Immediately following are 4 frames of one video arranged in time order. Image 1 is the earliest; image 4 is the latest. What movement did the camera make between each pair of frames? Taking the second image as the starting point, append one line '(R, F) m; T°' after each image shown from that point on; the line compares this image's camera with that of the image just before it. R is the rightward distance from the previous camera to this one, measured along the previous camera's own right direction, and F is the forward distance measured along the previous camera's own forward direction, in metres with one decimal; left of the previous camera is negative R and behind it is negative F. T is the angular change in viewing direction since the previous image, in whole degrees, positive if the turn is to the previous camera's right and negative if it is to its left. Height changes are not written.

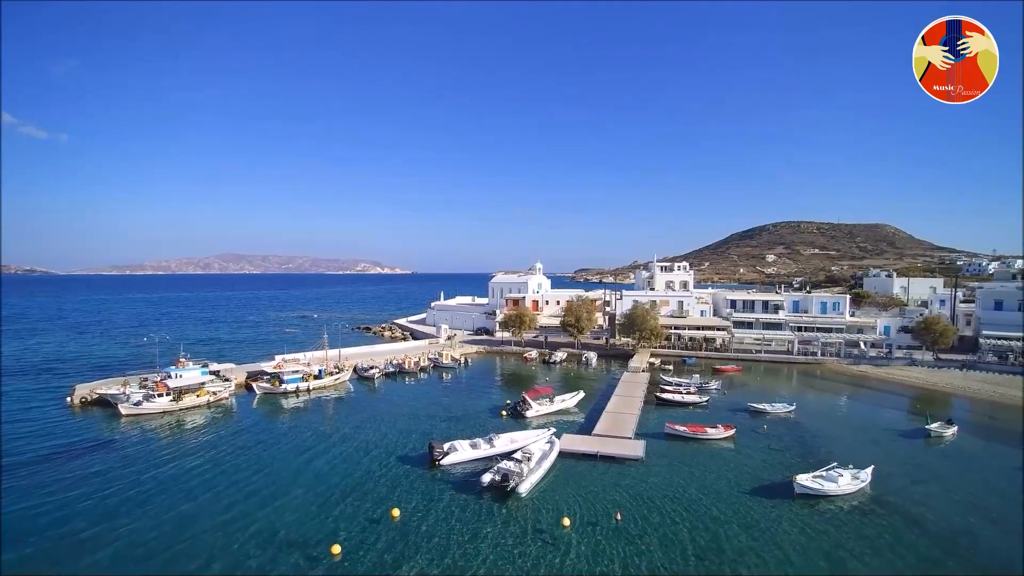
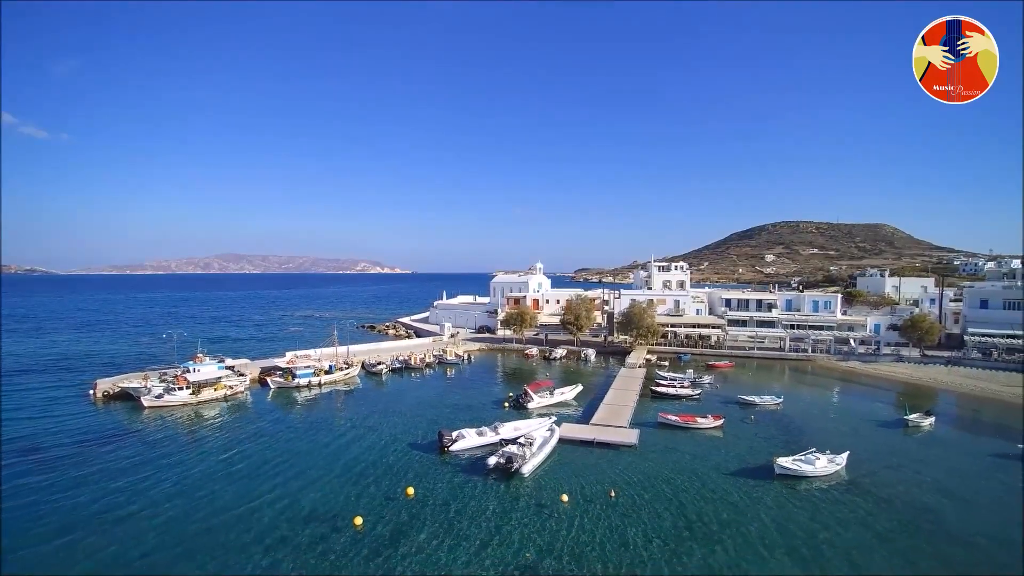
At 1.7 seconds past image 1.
(-0.2, -2.5) m; 0°
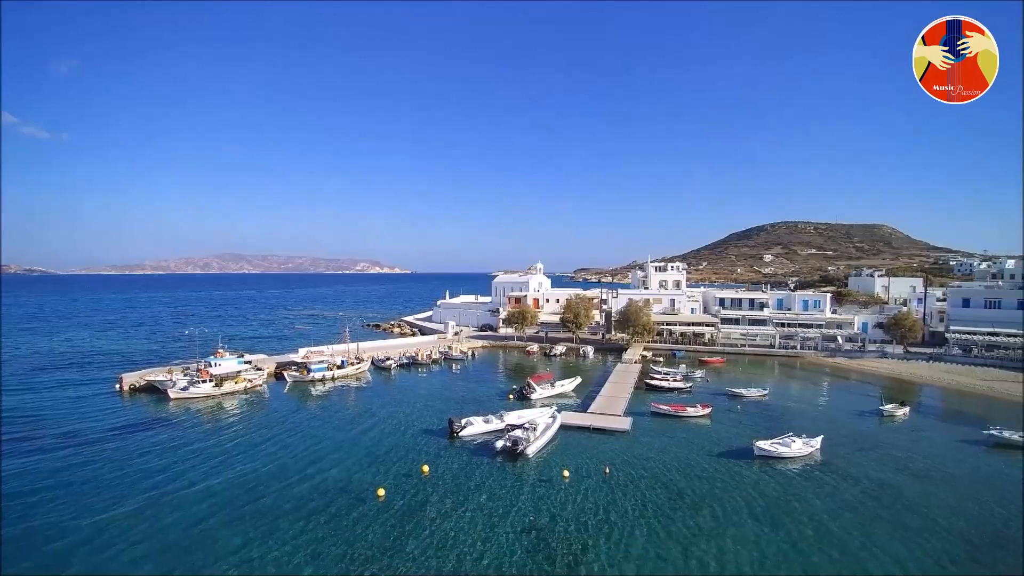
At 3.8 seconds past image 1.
(-0.3, -3.3) m; 0°
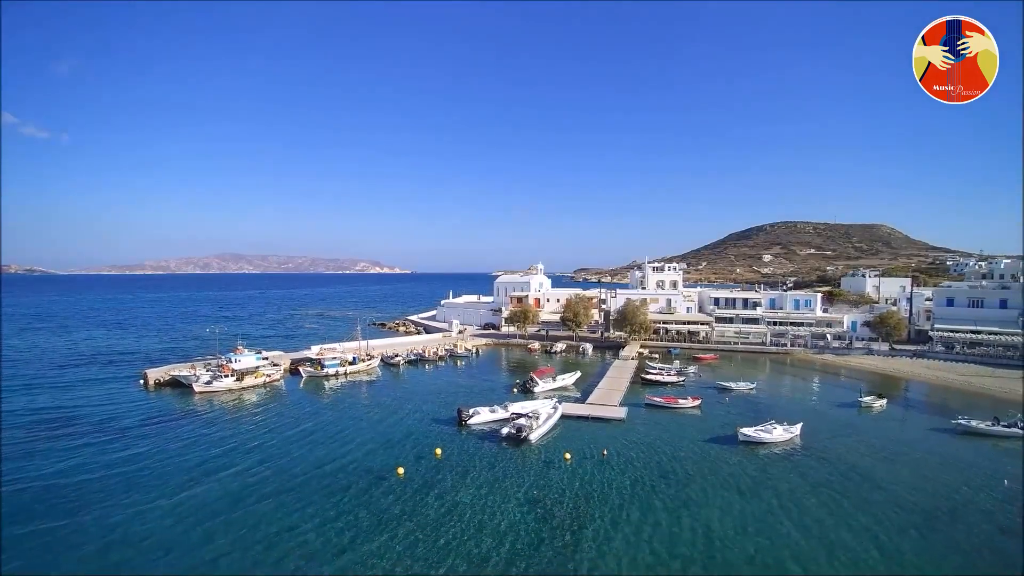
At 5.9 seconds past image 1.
(-0.4, -3.3) m; 0°
